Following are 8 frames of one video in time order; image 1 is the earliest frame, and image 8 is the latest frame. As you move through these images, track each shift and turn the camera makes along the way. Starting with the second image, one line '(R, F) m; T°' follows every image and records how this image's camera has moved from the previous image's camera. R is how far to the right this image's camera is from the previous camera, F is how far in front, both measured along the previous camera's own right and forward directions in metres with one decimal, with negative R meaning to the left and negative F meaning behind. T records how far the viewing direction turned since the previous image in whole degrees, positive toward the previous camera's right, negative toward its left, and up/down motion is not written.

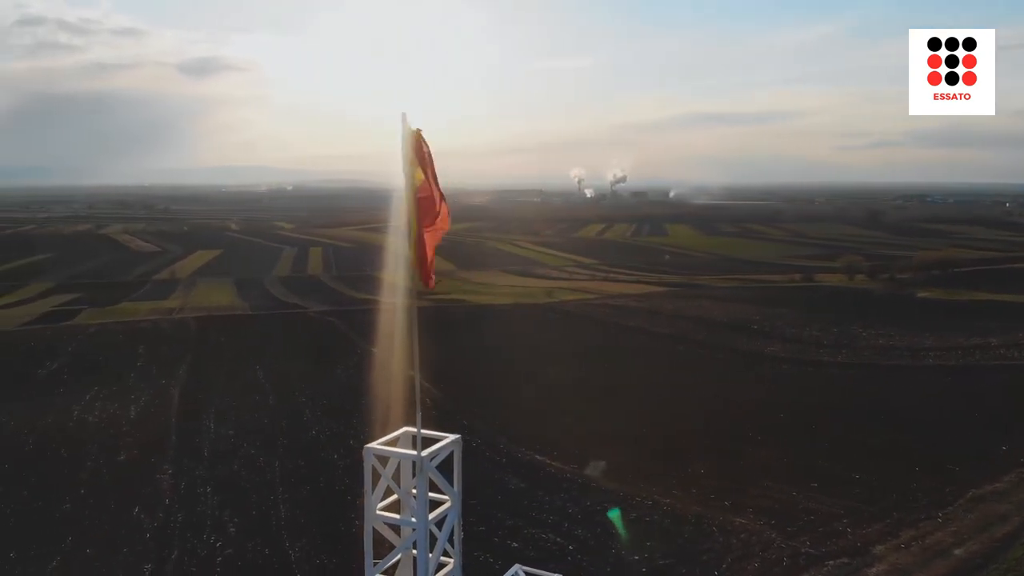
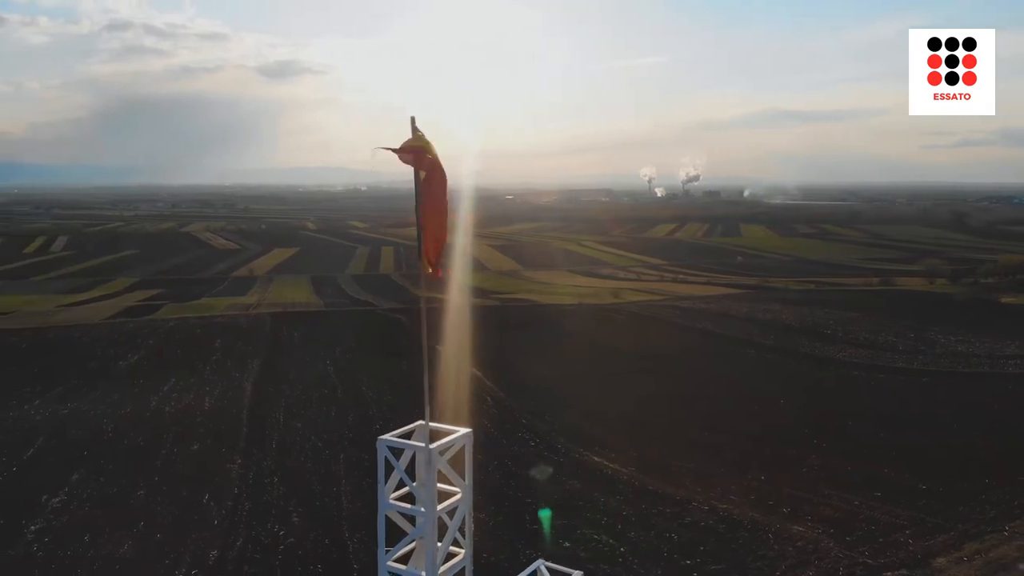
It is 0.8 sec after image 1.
(+0.2, 0.0) m; -5°
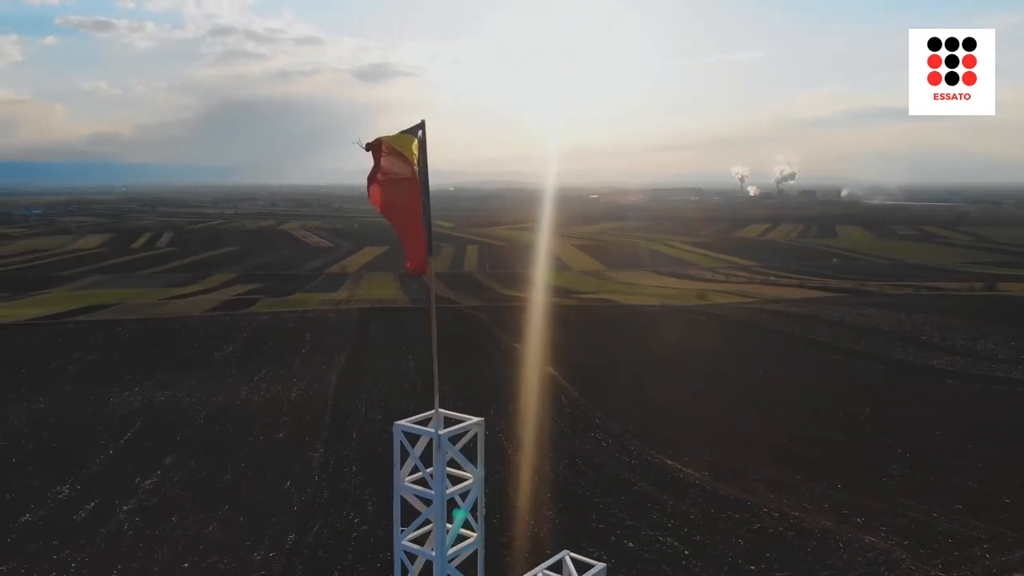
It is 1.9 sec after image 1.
(+0.3, -0.1) m; -6°
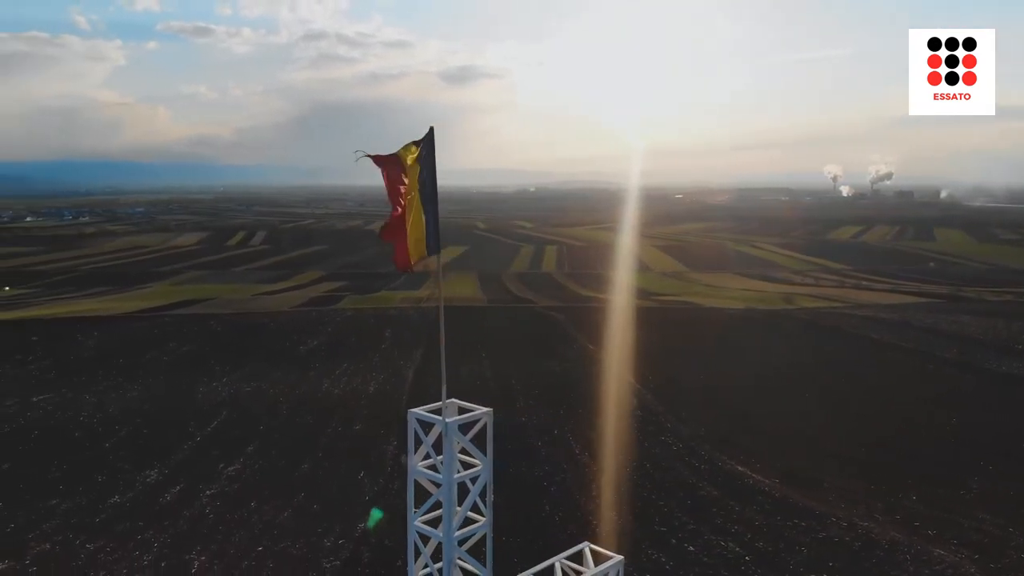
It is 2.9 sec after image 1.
(+0.3, -0.1) m; -6°
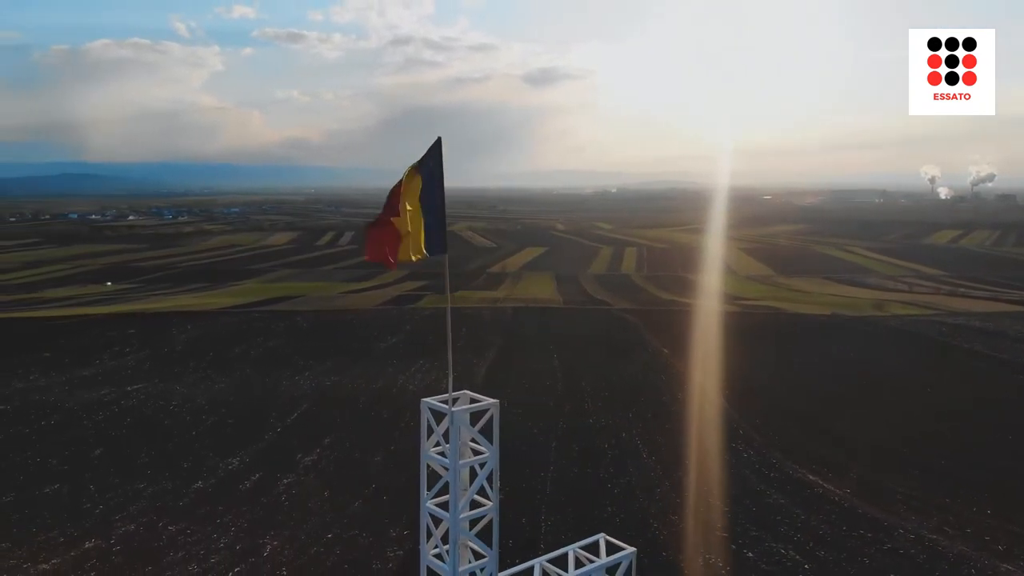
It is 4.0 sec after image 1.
(+0.3, -0.2) m; -6°
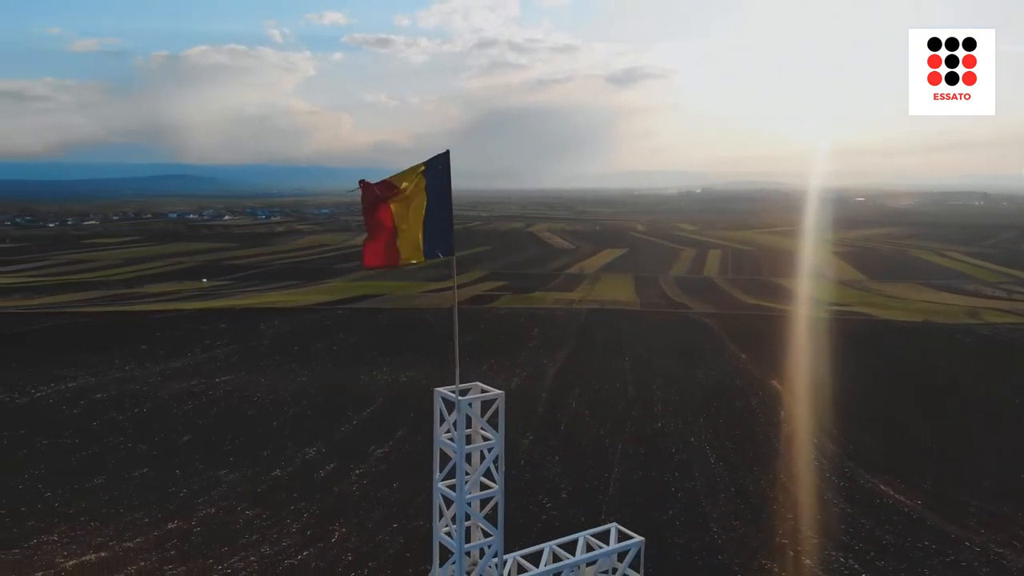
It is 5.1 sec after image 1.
(+0.3, -0.2) m; -6°
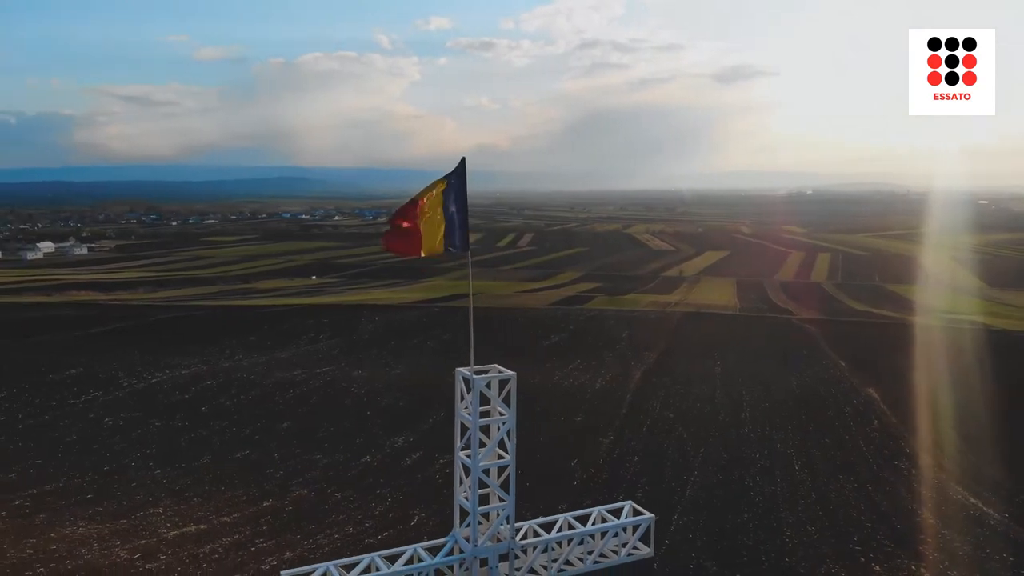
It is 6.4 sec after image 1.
(+0.4, -0.3) m; -7°
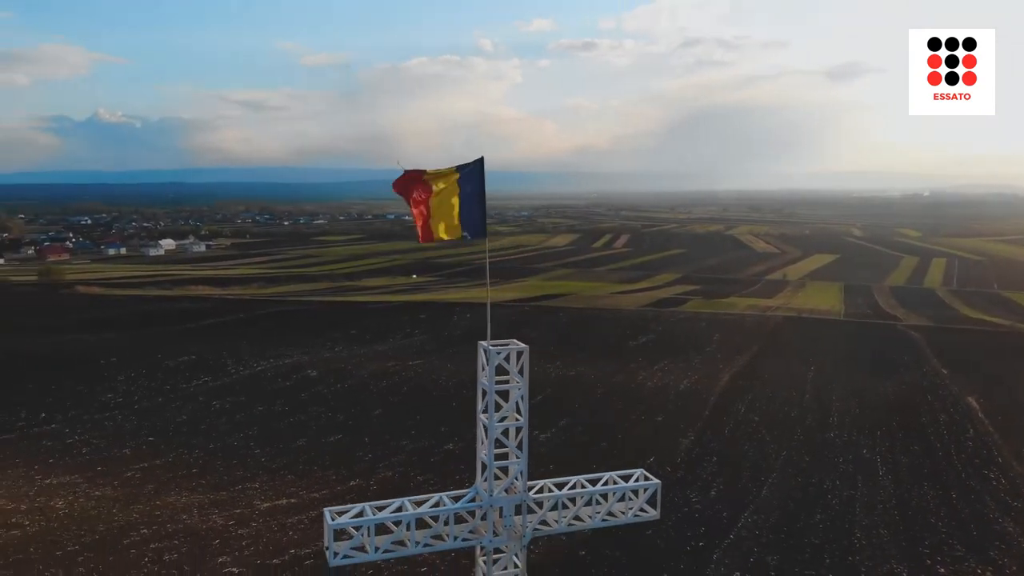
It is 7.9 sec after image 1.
(+0.4, -0.4) m; -7°
